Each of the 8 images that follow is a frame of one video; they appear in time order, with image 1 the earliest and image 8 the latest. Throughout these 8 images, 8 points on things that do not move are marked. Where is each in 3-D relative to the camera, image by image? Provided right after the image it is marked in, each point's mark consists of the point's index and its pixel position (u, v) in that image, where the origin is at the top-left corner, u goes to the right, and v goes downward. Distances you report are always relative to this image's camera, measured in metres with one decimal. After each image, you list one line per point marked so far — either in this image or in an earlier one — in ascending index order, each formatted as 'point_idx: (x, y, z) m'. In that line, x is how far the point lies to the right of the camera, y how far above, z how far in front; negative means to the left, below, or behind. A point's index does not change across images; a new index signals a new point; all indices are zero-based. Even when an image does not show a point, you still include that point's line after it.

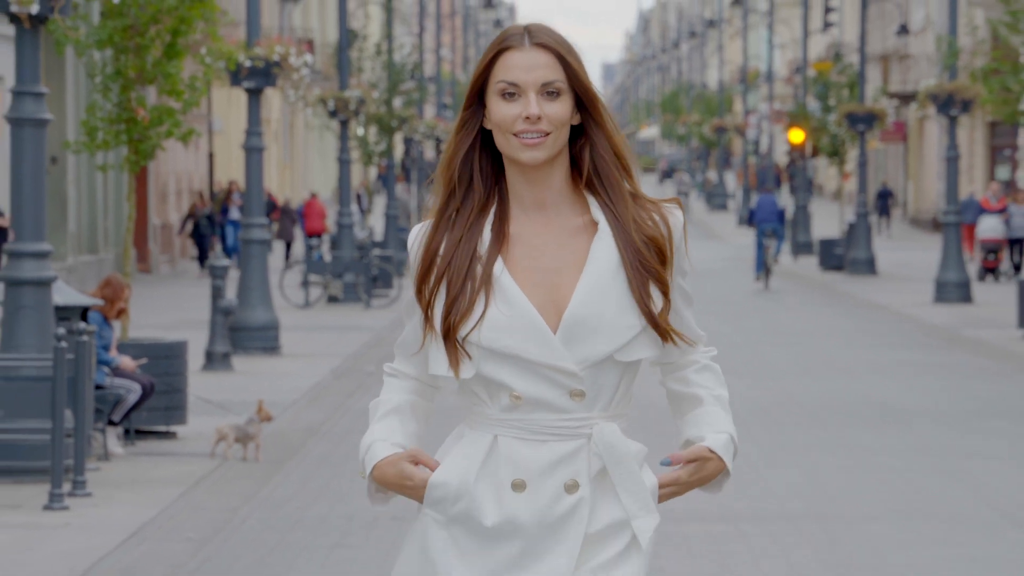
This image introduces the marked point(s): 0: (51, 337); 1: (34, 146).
0: (-2.5, -0.3, +10.8) m
1: (-2.6, +0.8, +10.7) m
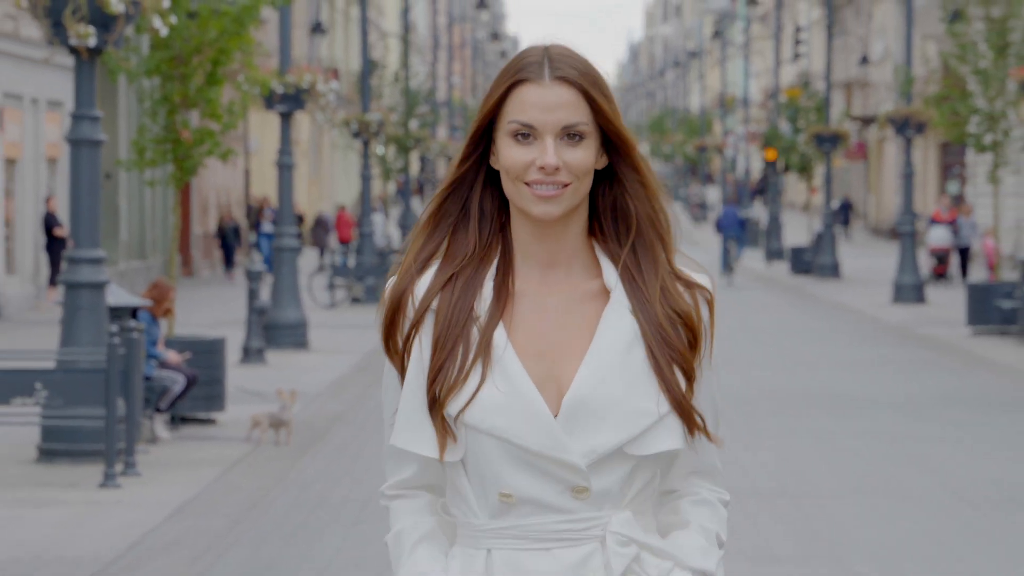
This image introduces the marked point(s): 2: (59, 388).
0: (-2.5, -0.3, +12.1) m
1: (-2.6, +0.8, +12.0) m
2: (-2.7, -0.6, +11.6) m
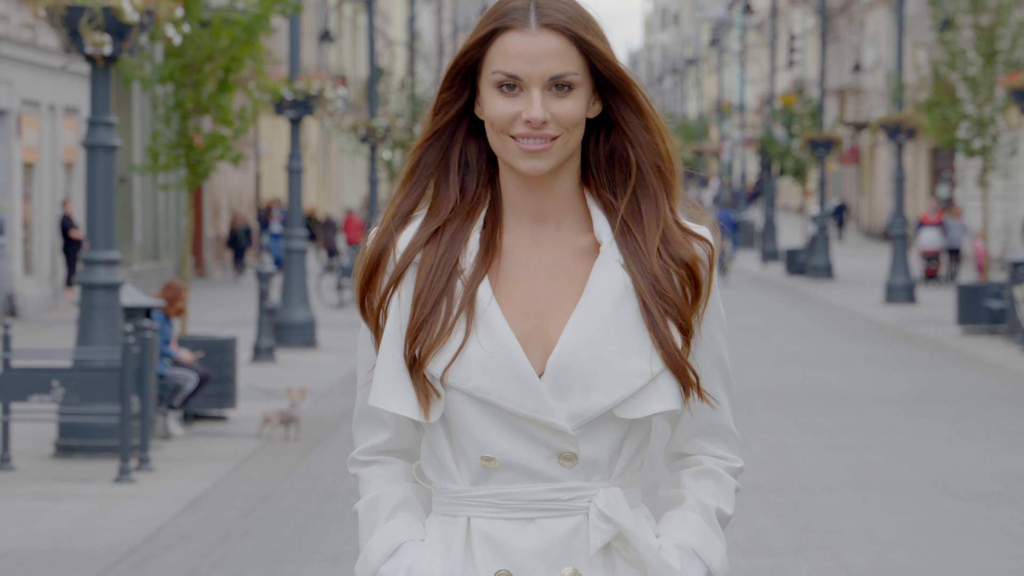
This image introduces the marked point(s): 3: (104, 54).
0: (-2.5, -0.3, +12.4) m
1: (-2.5, +0.8, +12.4) m
2: (-2.6, -0.6, +11.9) m
3: (-2.5, +1.4, +12.2) m
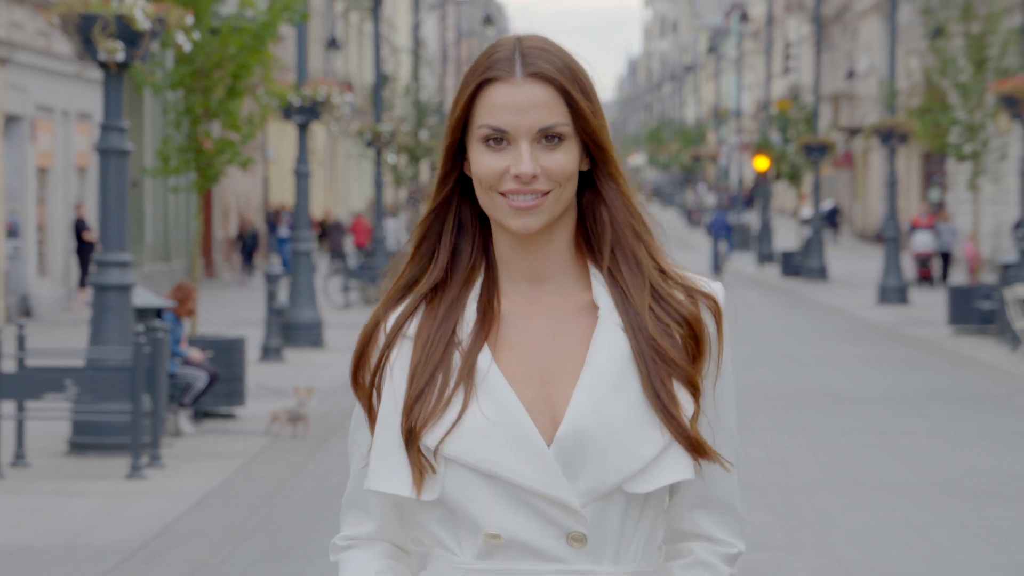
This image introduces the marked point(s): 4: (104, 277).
0: (-2.5, -0.3, +12.7) m
1: (-2.5, +0.7, +12.7) m
2: (-2.6, -0.6, +12.2) m
3: (-2.5, +1.4, +12.5) m
4: (-2.6, +0.1, +12.7) m
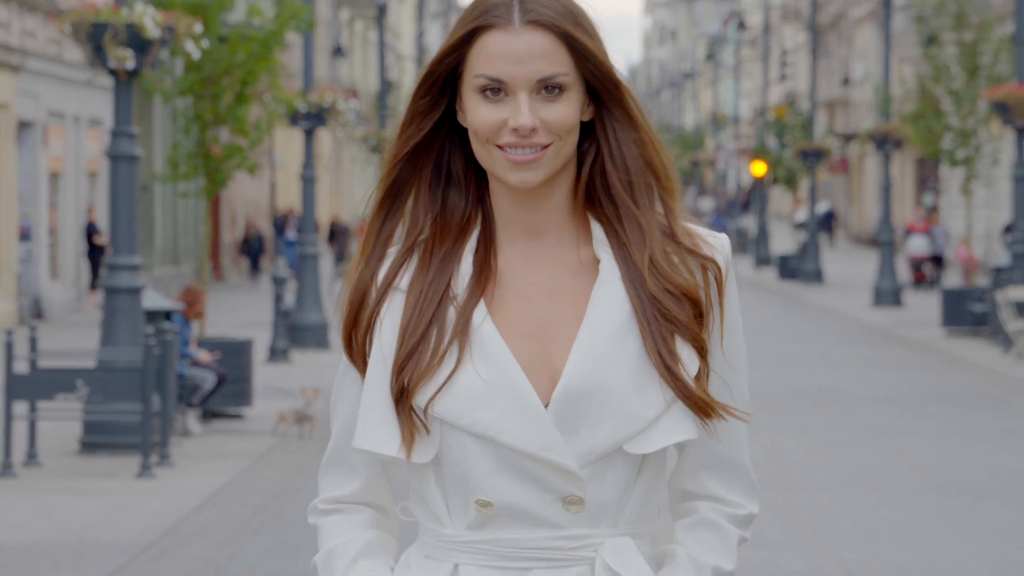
0: (-2.4, -0.3, +13.0) m
1: (-2.5, +0.7, +13.0) m
2: (-2.6, -0.6, +12.5) m
3: (-2.5, +1.4, +12.7) m
4: (-2.6, +0.1, +12.9) m
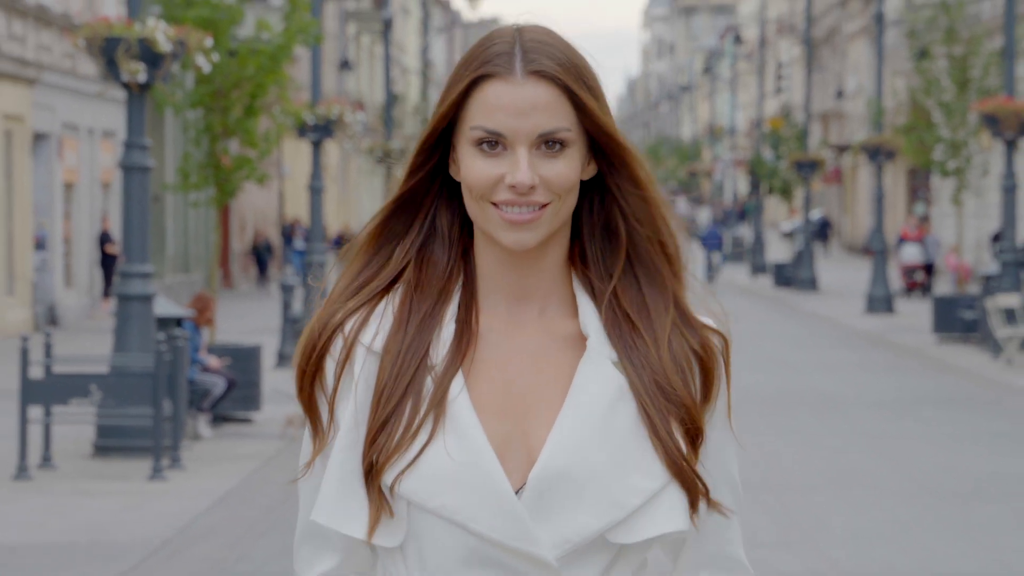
0: (-2.4, -0.4, +13.3) m
1: (-2.5, +0.7, +13.3) m
2: (-2.6, -0.6, +12.8) m
3: (-2.5, +1.4, +13.1) m
4: (-2.6, 0.0, +13.3) m
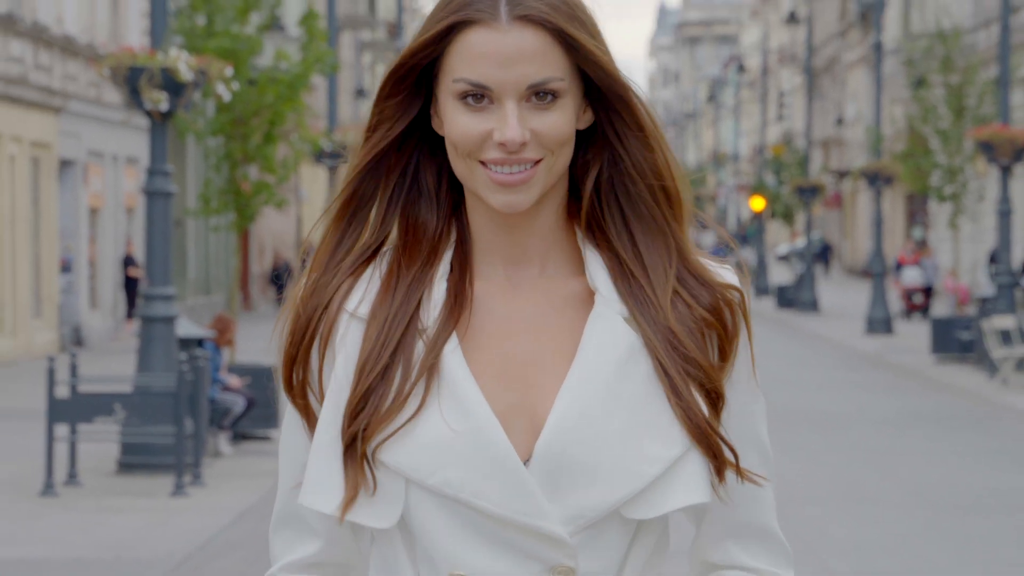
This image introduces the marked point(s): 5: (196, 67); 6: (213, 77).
0: (-2.4, -0.5, +13.8) m
1: (-2.4, +0.5, +13.7) m
2: (-2.5, -0.8, +13.3) m
3: (-2.4, +1.2, +13.5) m
4: (-2.5, -0.1, +13.7) m
5: (-2.2, +1.5, +13.7) m
6: (-2.1, +1.5, +14.0) m
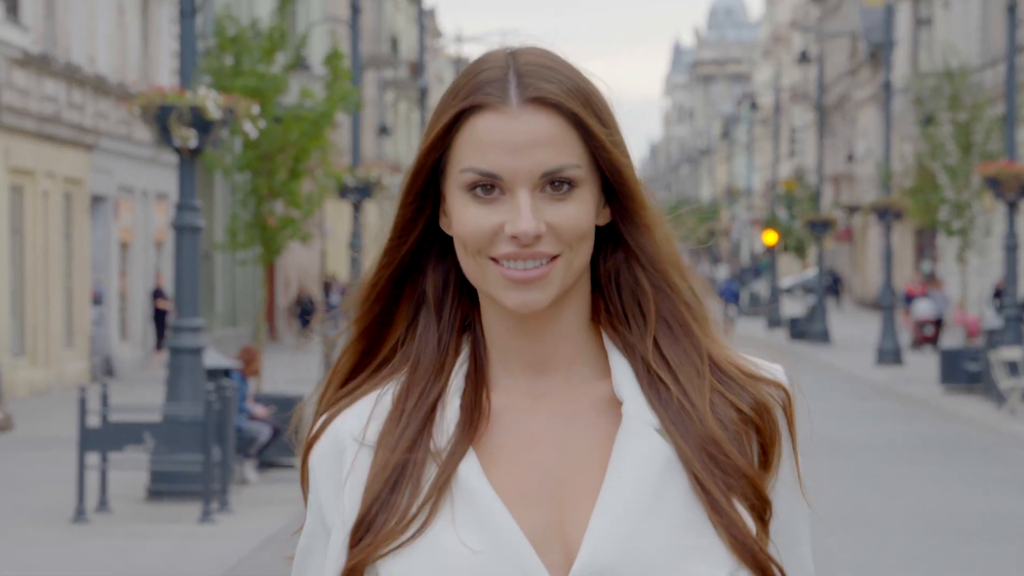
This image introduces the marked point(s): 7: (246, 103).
0: (-2.2, -0.7, +14.1) m
1: (-2.3, +0.3, +14.1) m
2: (-2.4, -1.0, +13.6) m
3: (-2.3, +1.0, +13.9) m
4: (-2.4, -0.4, +14.1) m
5: (-2.1, +1.3, +14.1) m
6: (-2.0, +1.3, +14.4) m
7: (-2.0, +1.4, +14.6) m
